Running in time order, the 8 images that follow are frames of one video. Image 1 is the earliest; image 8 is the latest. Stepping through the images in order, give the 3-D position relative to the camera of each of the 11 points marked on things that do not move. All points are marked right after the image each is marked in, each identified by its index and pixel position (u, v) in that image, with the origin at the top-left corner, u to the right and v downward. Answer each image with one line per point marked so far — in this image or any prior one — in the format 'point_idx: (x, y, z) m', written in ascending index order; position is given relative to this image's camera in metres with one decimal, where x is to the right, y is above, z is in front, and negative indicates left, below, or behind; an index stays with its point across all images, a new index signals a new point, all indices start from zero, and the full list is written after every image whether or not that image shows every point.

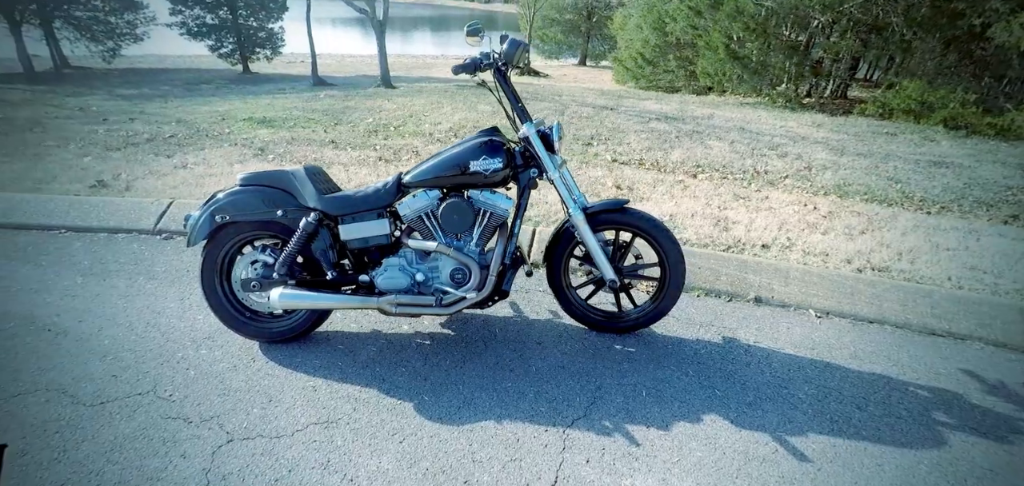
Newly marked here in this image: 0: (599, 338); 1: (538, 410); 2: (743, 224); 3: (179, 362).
0: (+0.5, -0.6, +3.0) m
1: (+0.1, -0.8, +2.6) m
2: (+1.9, +0.1, +4.3) m
3: (-1.8, -0.6, +2.8) m
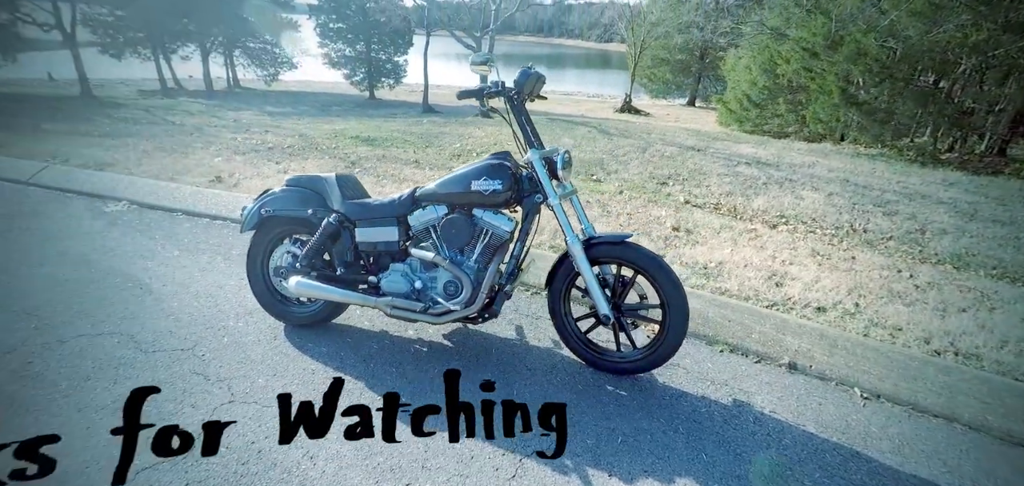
0: (+0.4, -0.7, +2.9) m
1: (-0.1, -0.9, +2.6) m
2: (+2.2, -0.3, +3.9) m
3: (-1.8, -0.5, +3.3) m
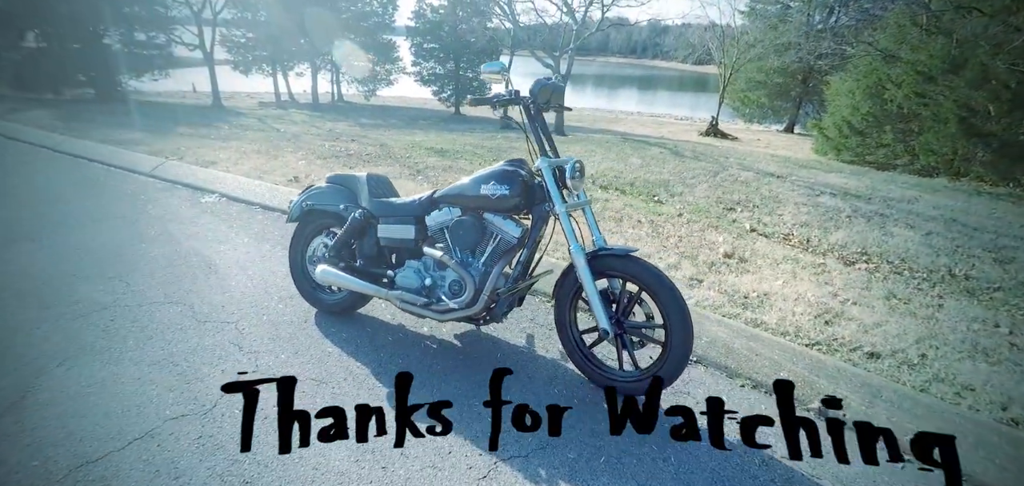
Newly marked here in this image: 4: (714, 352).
0: (+0.4, -0.8, +2.9) m
1: (-0.1, -0.9, +2.6) m
2: (+2.3, -0.5, +3.6) m
3: (-1.7, -0.4, +3.6) m
4: (+1.2, -0.6, +3.1) m
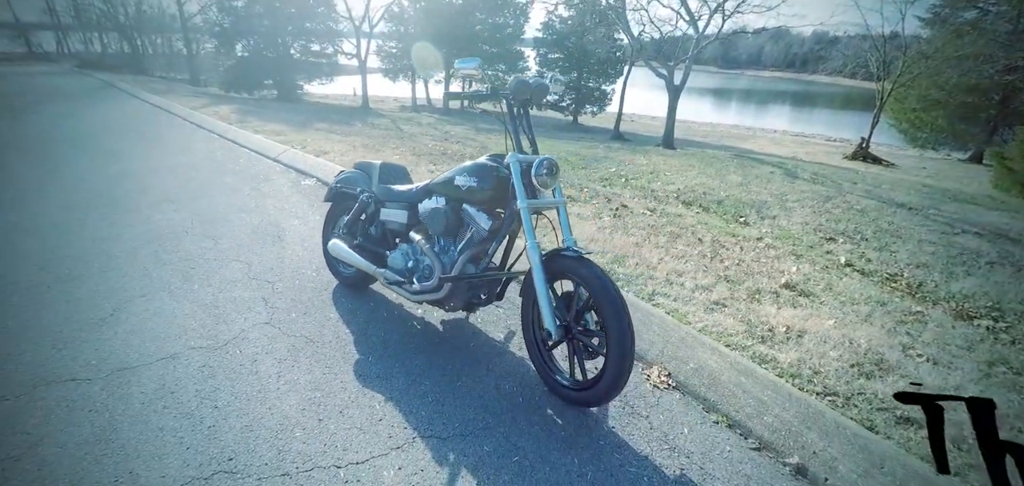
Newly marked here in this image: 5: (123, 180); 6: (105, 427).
0: (+0.1, -0.8, +2.8) m
1: (-0.5, -0.8, +2.7) m
2: (+2.2, -0.8, +2.9) m
3: (-1.6, -0.2, +4.1) m
4: (+1.0, -0.7, +2.8) m
5: (-4.3, +0.7, +5.9) m
6: (-2.0, -0.9, +2.7) m
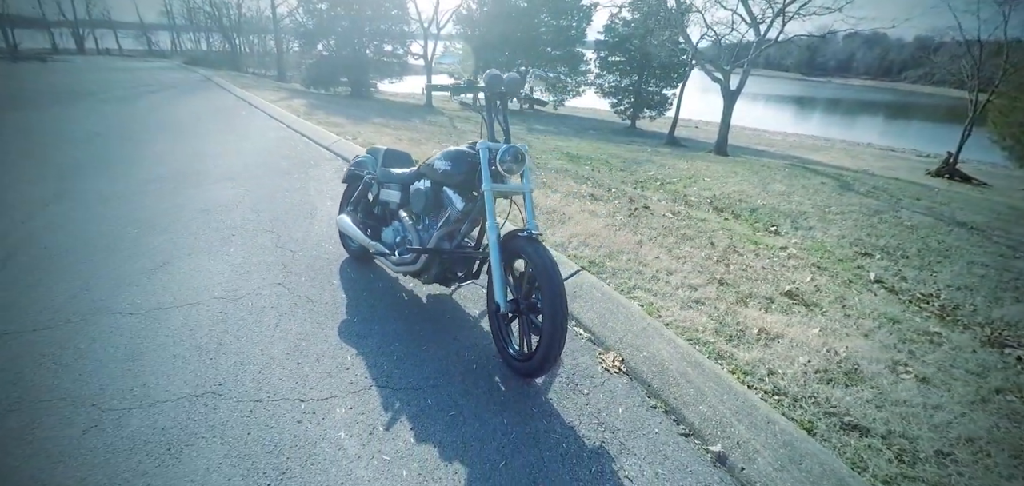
0: (-0.1, -0.7, +3.0) m
1: (-0.7, -0.7, +3.0) m
2: (+1.9, -0.8, +2.8) m
3: (-1.6, 0.0, +4.5) m
4: (+0.7, -0.7, +2.9) m
5: (-3.9, +1.0, +6.7) m
6: (-2.2, -0.7, +3.2) m
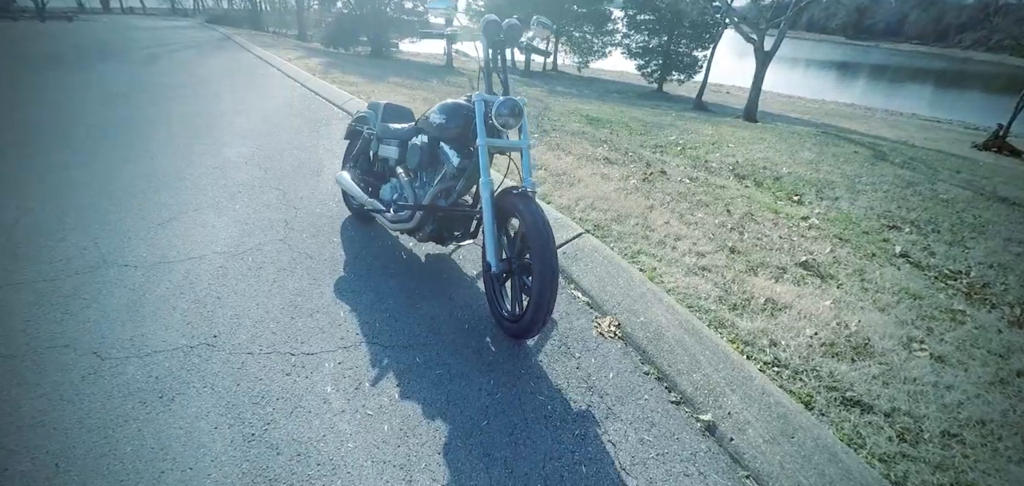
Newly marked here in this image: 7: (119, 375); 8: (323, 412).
0: (-0.1, -0.5, +2.9) m
1: (-0.8, -0.4, +3.0) m
2: (+1.9, -0.6, +2.7) m
3: (-1.6, +0.3, +4.5) m
4: (+0.7, -0.5, +2.8) m
5: (-3.7, +1.6, +6.7) m
6: (-2.3, -0.3, +3.2) m
7: (-1.9, -0.6, +2.6) m
8: (-0.8, -0.7, +2.4) m
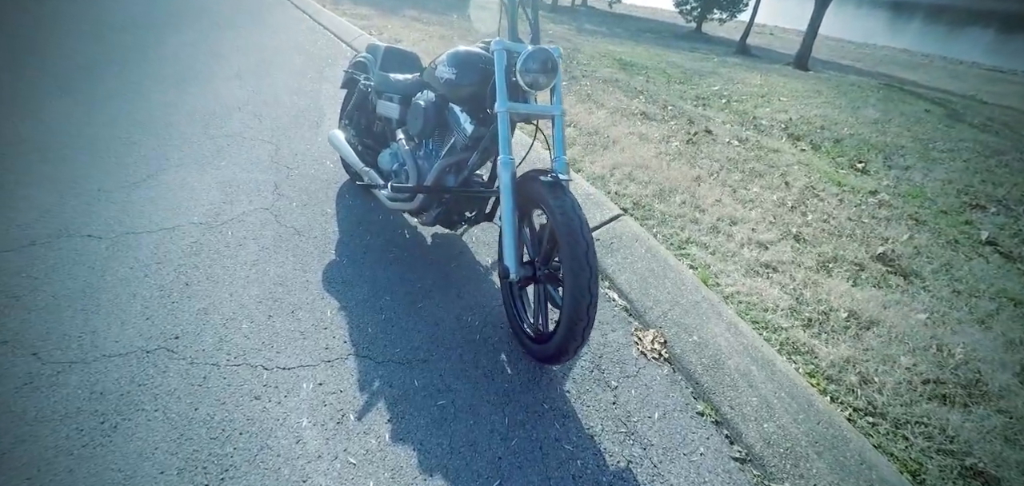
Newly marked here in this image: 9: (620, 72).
0: (-0.1, -0.4, +2.4) m
1: (-0.7, -0.4, +2.4) m
2: (+2.0, -0.7, +2.1) m
3: (-1.4, +0.6, +3.9) m
4: (+0.8, -0.5, +2.2) m
5: (-3.5, +2.1, +6.0) m
6: (-2.2, -0.2, +2.7) m
7: (-1.9, -0.6, +2.2) m
8: (-0.8, -0.7, +1.9) m
9: (+1.3, +2.1, +6.6) m
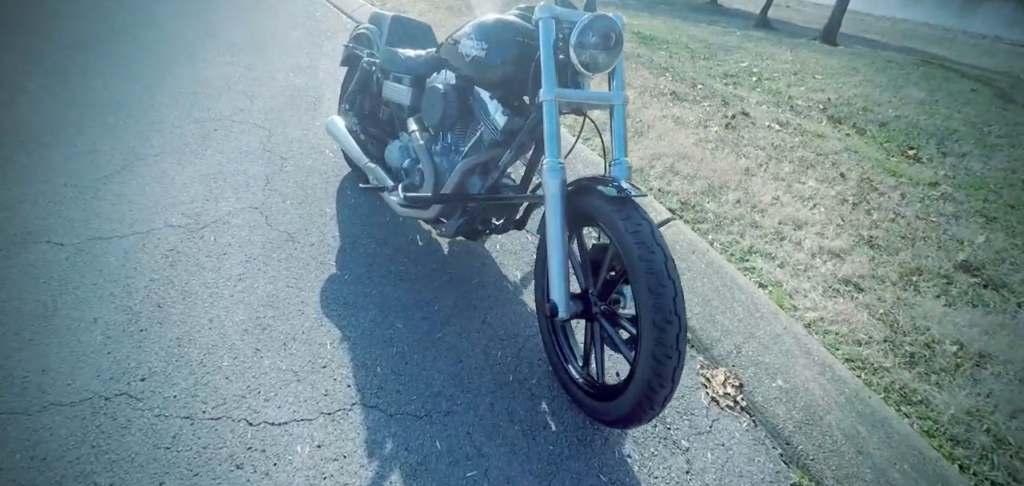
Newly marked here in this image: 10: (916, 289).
0: (+0.1, -0.5, +2.0) m
1: (-0.5, -0.5, +2.0) m
2: (+2.1, -0.8, +1.7) m
3: (-1.3, +0.6, +3.4) m
4: (+0.9, -0.6, +1.8) m
5: (-3.3, +2.2, +5.4) m
6: (-2.0, -0.3, +2.3) m
7: (-1.7, -0.7, +1.7) m
8: (-0.6, -0.8, +1.5) m
9: (+1.5, +2.2, +6.1) m
10: (+1.8, -0.2, +2.4) m
